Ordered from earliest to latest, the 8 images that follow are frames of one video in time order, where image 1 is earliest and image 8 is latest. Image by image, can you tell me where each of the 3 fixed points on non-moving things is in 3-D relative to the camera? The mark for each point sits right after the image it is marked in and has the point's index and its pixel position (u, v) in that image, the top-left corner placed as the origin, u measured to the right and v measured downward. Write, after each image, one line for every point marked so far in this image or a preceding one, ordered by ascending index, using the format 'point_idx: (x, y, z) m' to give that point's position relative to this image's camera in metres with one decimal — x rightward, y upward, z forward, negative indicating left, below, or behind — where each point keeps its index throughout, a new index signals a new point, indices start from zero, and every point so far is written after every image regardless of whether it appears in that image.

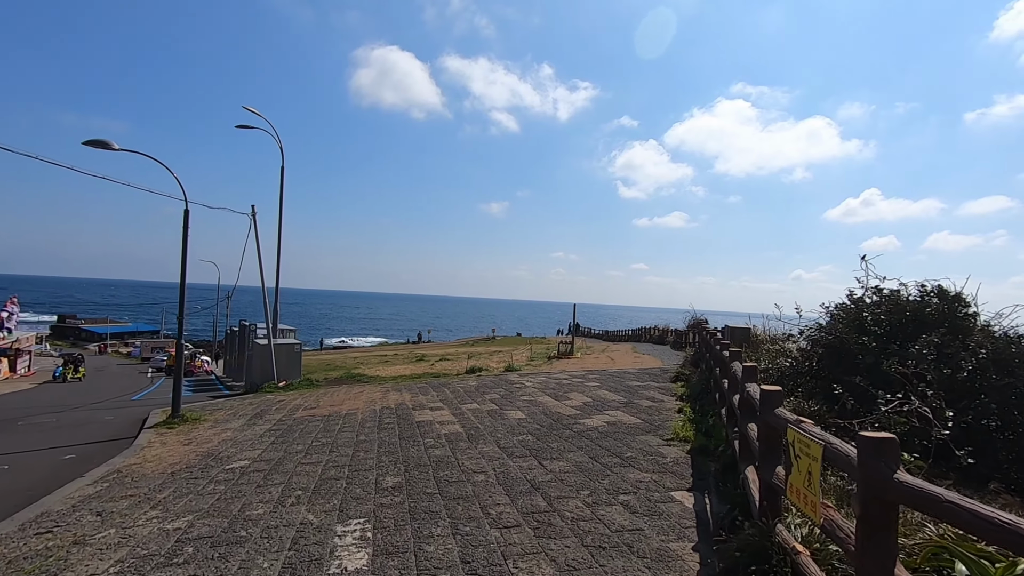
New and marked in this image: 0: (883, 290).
0: (+4.1, 0.0, +5.9) m
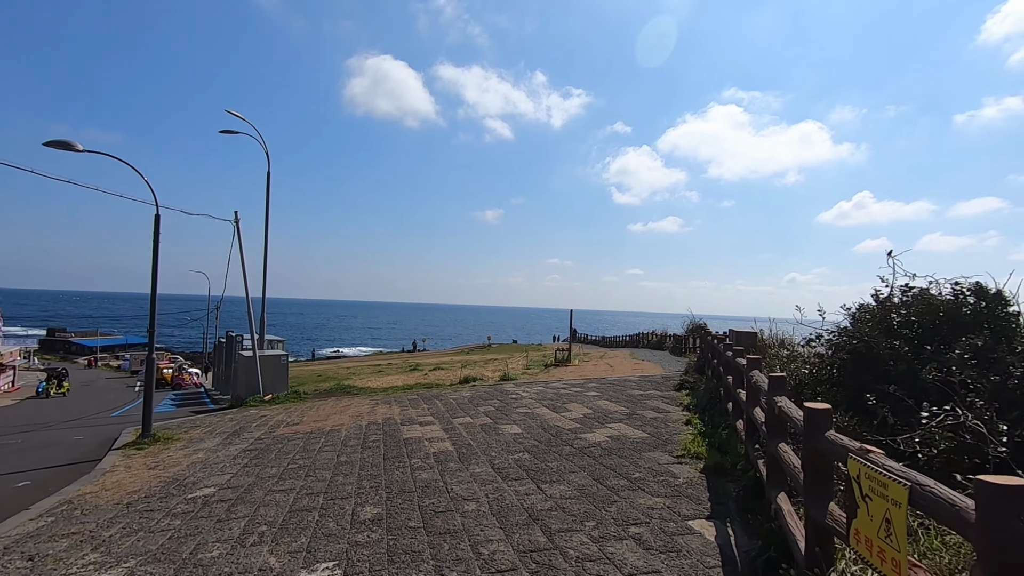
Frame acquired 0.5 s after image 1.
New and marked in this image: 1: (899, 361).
0: (+4.0, 0.0, +5.4) m
1: (+3.6, -0.7, +5.0) m
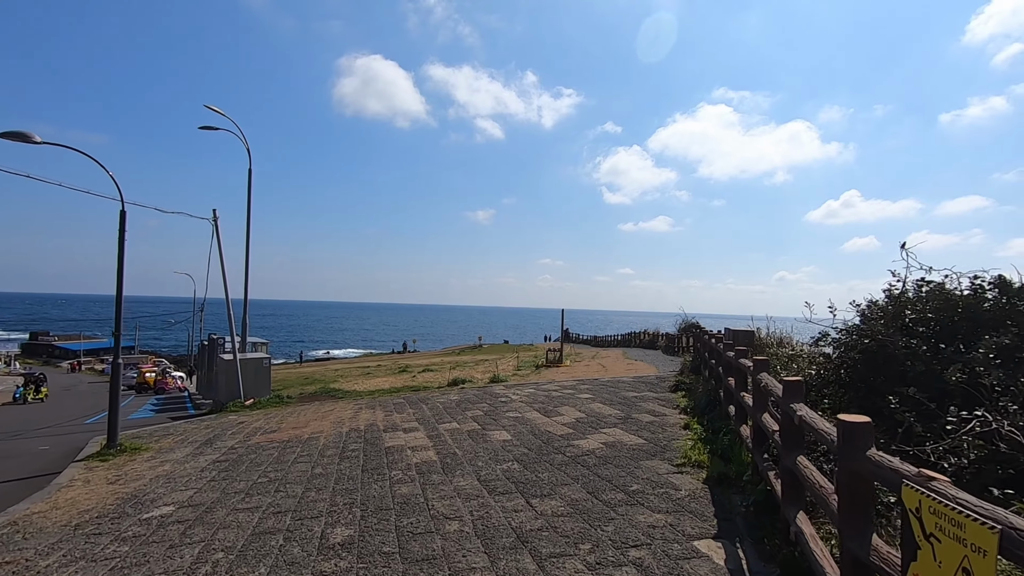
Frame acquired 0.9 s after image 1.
0: (+3.9, 0.0, +5.0) m
1: (+3.5, -0.6, +4.6) m
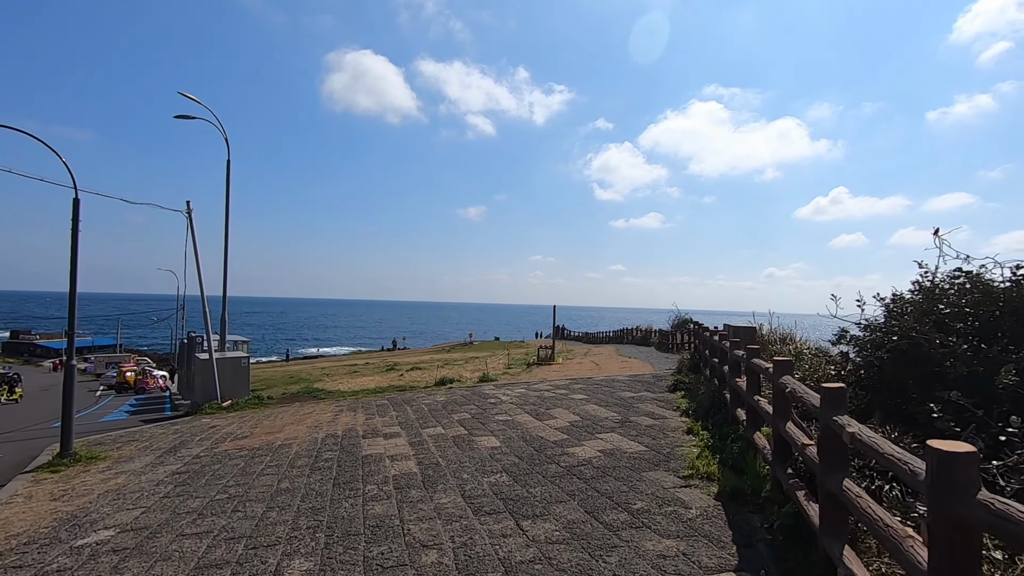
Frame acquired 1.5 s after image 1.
0: (+3.8, +0.1, +4.5) m
1: (+3.4, -0.6, +4.1) m
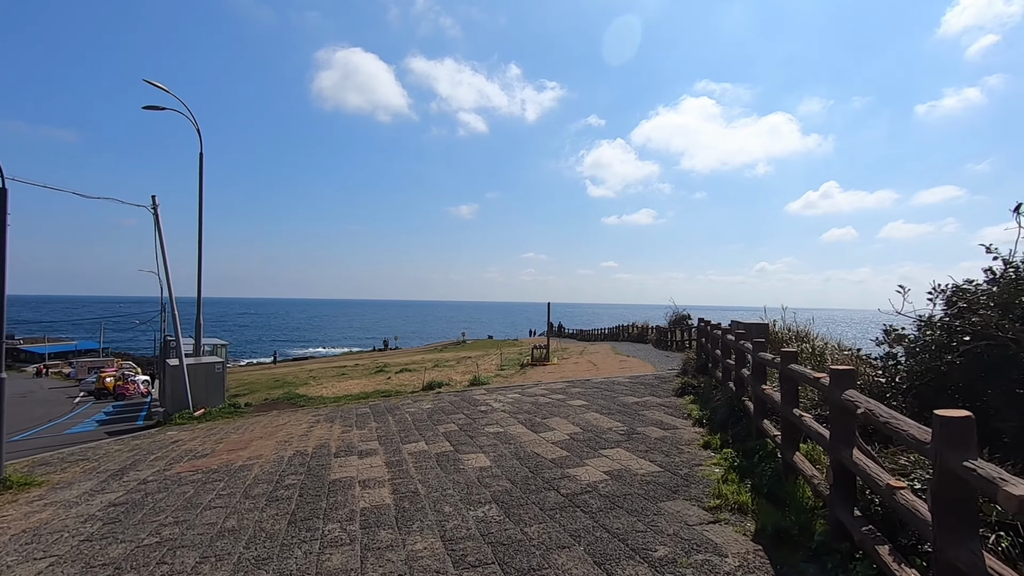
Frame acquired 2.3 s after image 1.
0: (+3.7, +0.2, +3.7) m
1: (+3.3, -0.5, +3.2) m
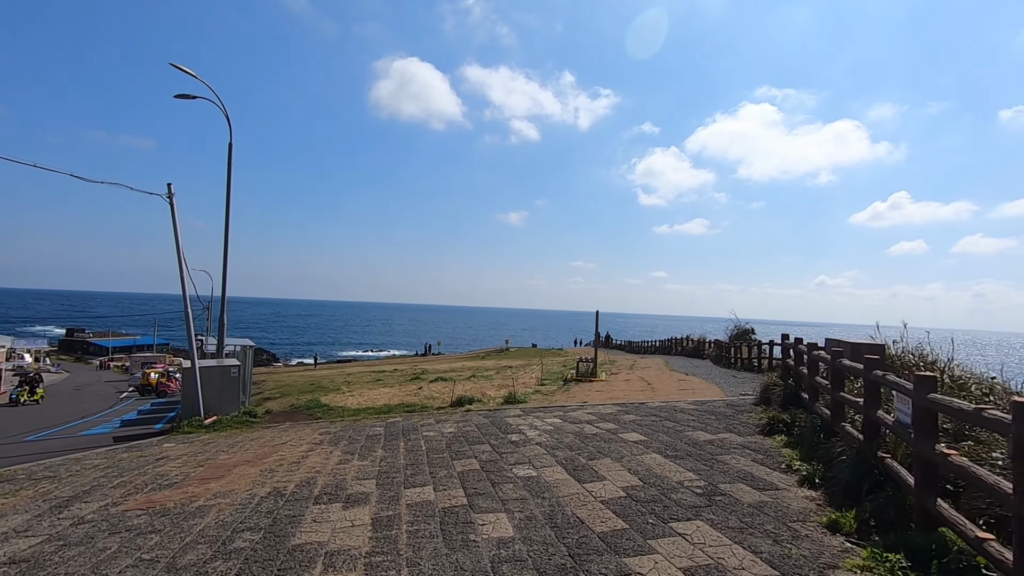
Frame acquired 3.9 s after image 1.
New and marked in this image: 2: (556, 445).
0: (+3.8, +0.2, +1.7) m
1: (+3.3, -0.5, +1.3) m
2: (+0.6, -2.0, +6.9) m
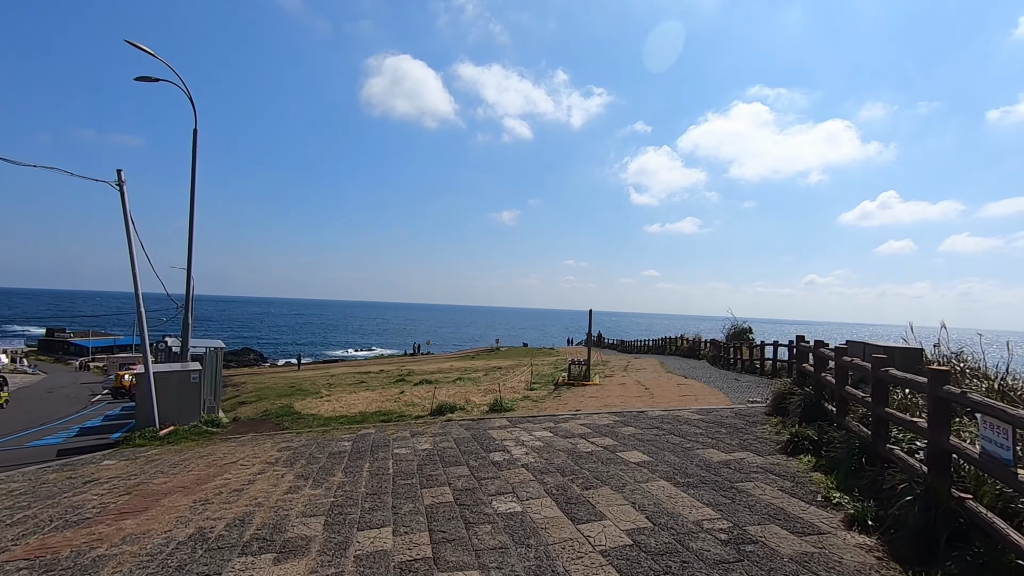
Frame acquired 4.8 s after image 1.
0: (+3.7, +0.2, +0.7) m
1: (+3.2, -0.5, +0.3) m
2: (+0.4, -2.0, +5.9) m
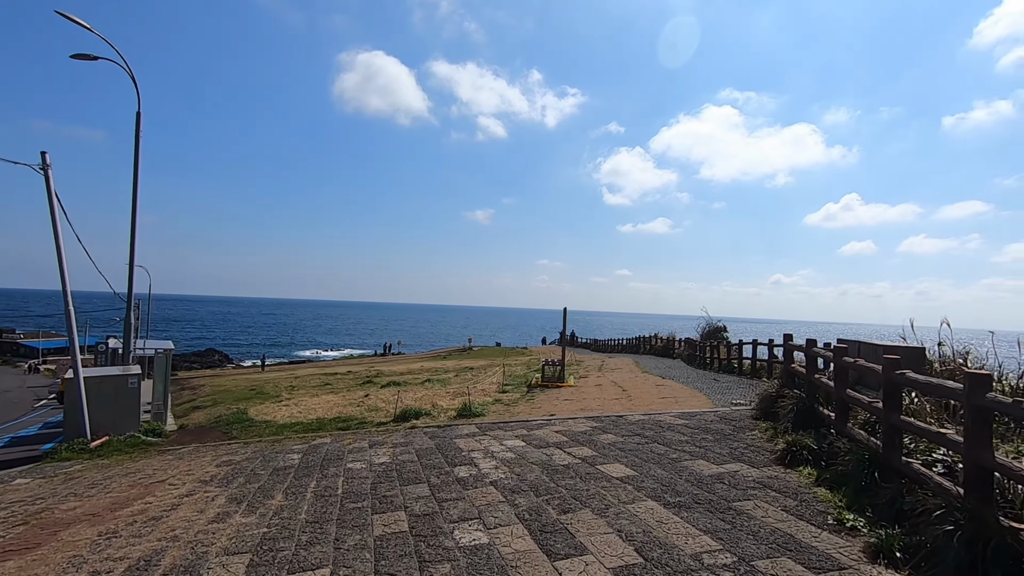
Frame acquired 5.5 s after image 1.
0: (+3.6, +0.2, +0.2) m
1: (+3.2, -0.4, -0.3) m
2: (+0.1, -1.9, +5.2) m
